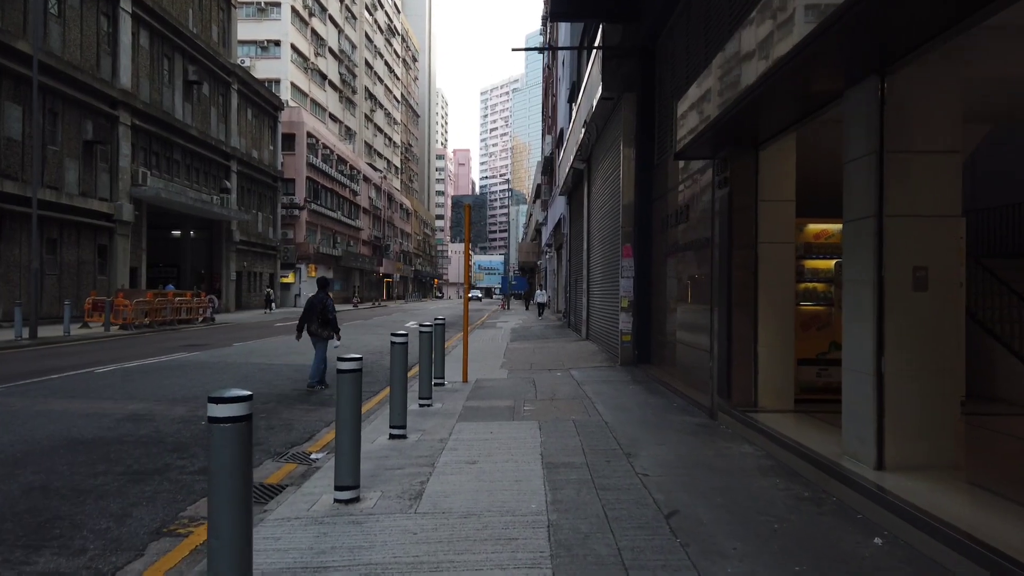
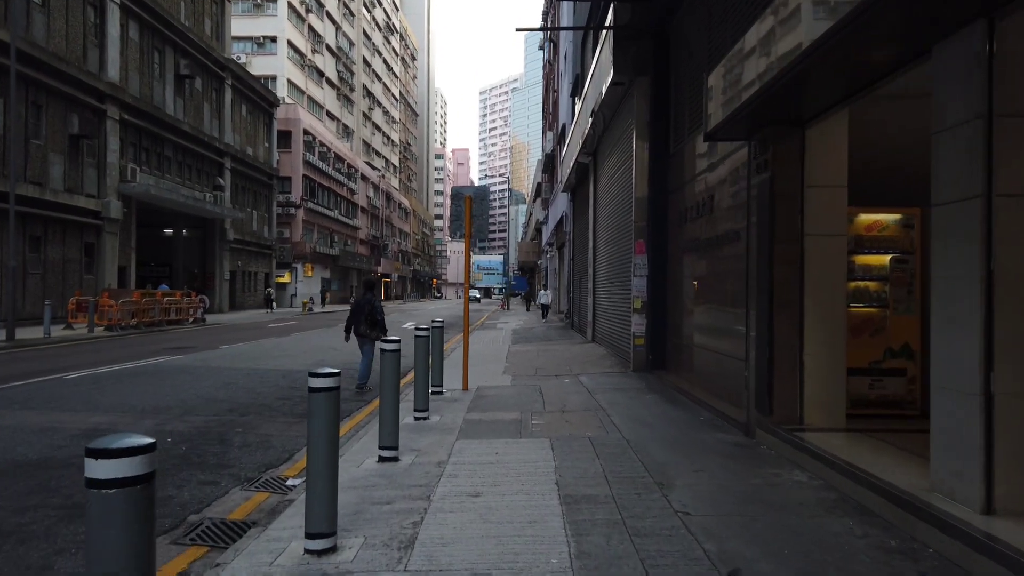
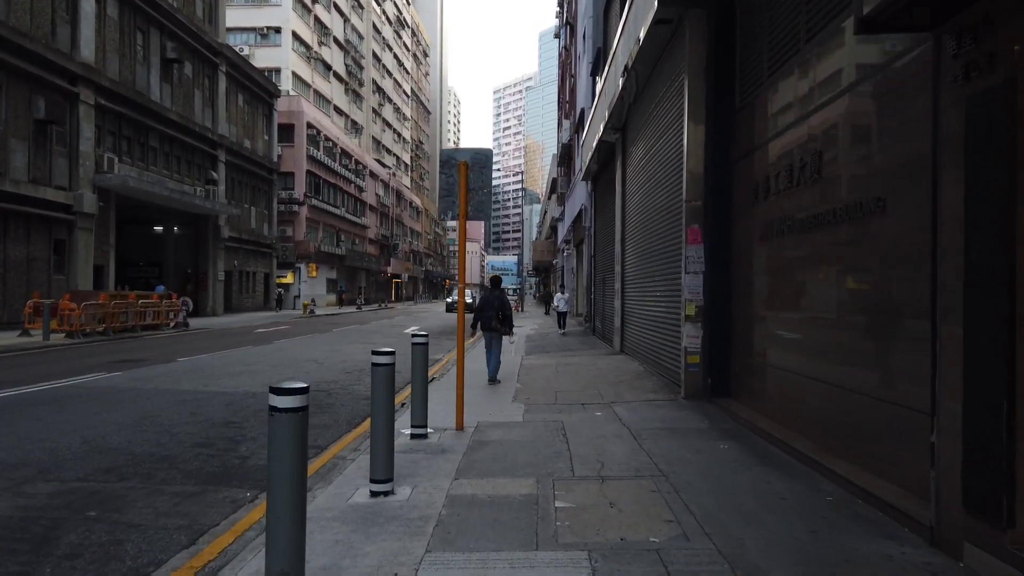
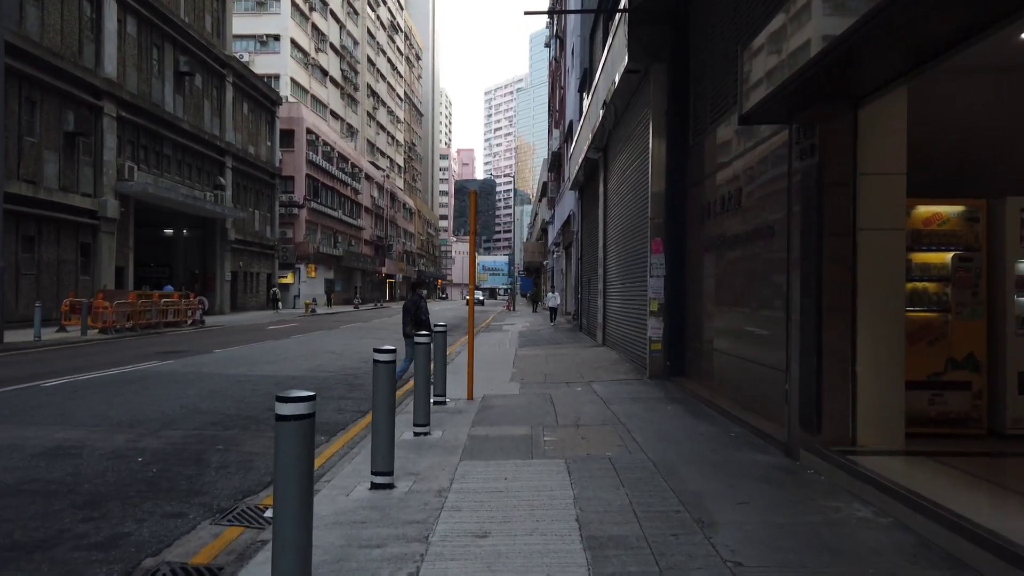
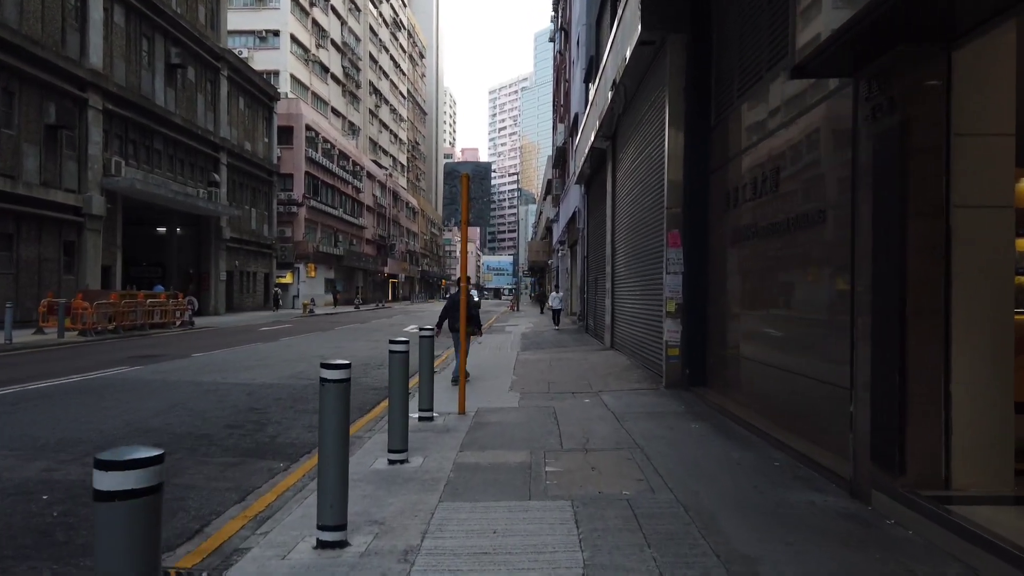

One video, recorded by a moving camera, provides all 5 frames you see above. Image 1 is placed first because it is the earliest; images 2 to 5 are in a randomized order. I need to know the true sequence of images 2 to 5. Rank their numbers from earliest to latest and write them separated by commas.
2, 4, 5, 3
